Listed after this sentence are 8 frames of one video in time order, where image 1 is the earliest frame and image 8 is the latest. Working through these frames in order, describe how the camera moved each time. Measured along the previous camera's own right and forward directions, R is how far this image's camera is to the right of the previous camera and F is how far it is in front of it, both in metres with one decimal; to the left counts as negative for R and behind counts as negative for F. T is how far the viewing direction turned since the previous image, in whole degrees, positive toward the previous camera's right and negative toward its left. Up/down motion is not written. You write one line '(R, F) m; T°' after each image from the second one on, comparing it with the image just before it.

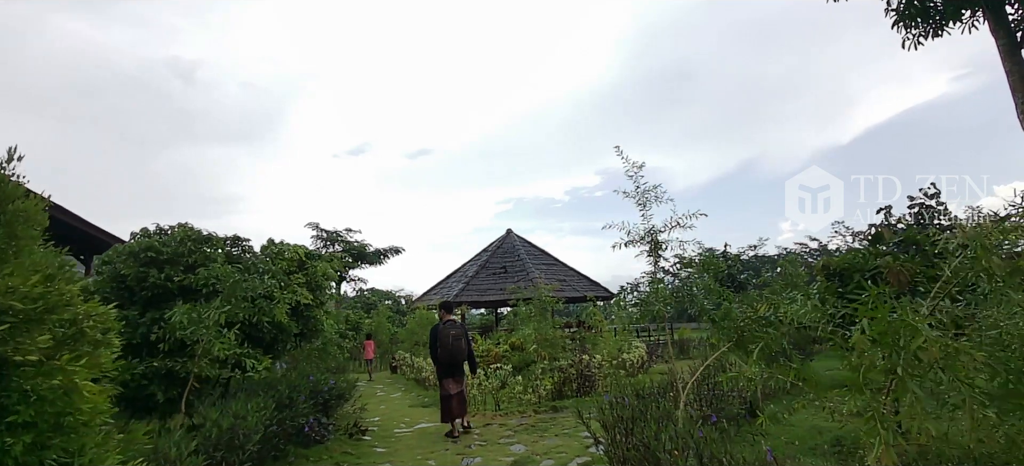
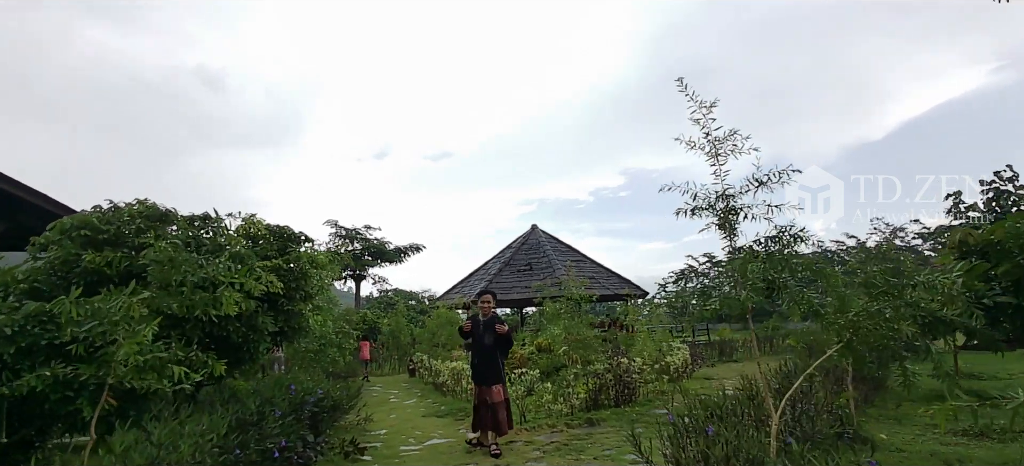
(0.0, +1.2) m; -3°
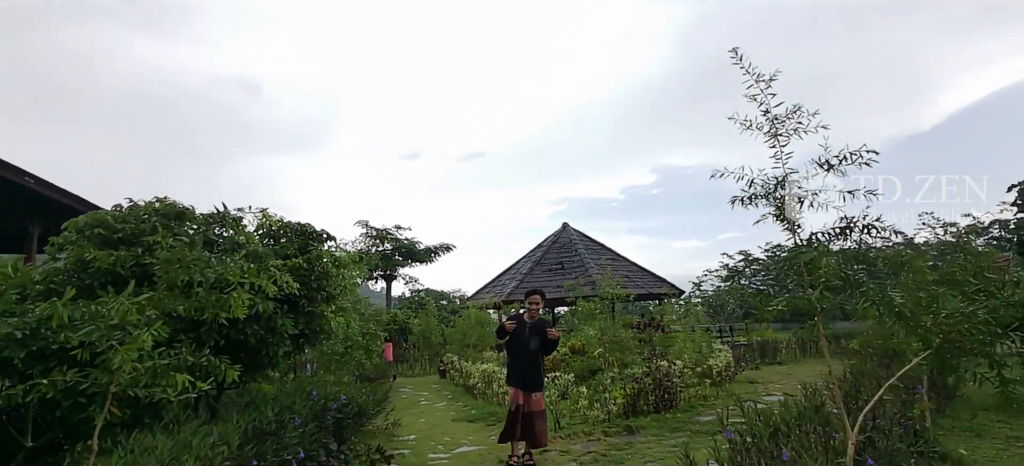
(0.0, +0.4) m; -3°
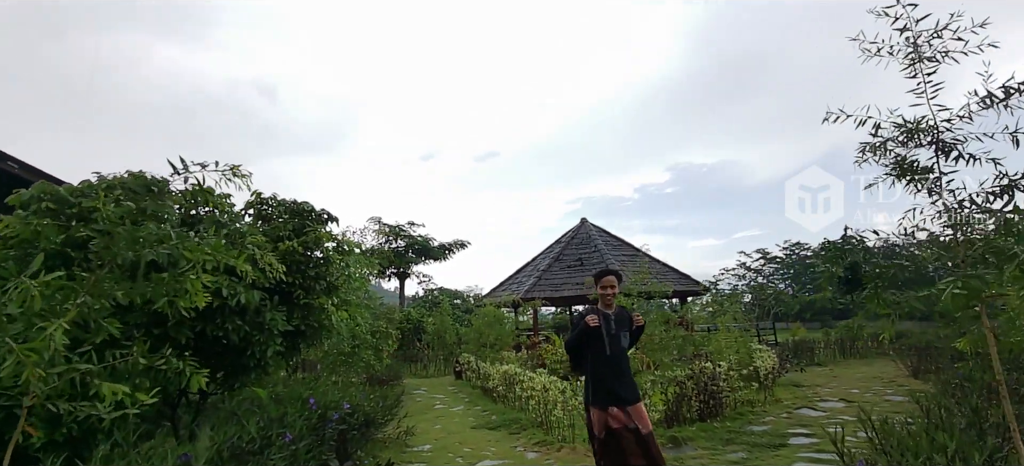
(-0.2, +0.8) m; -1°
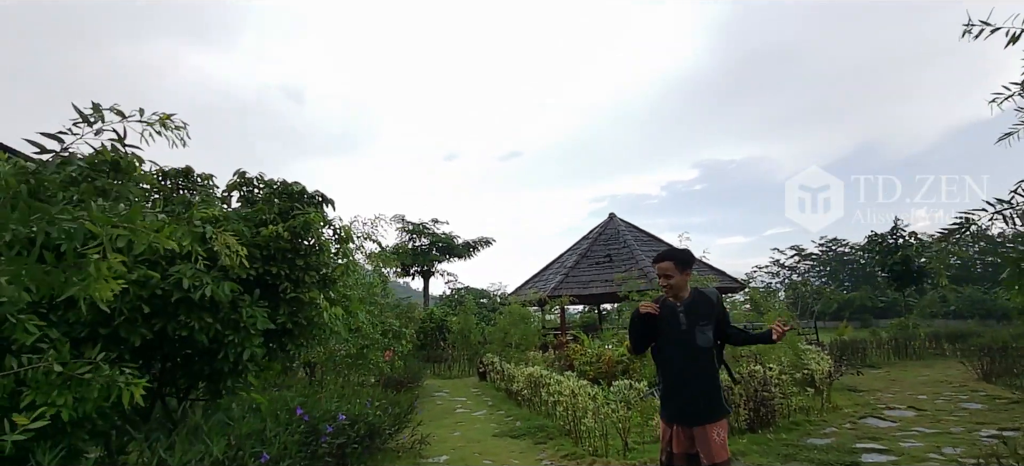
(0.0, +0.6) m; -3°
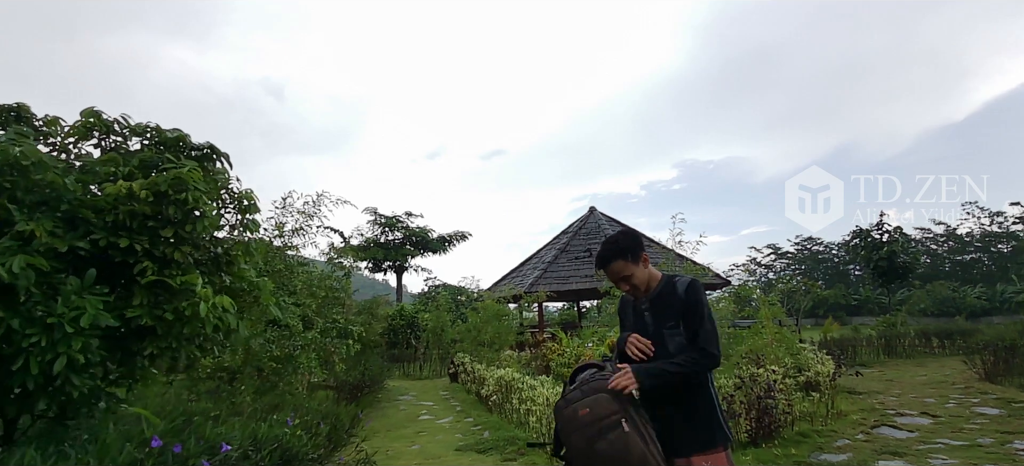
(+0.2, +0.9) m; +2°
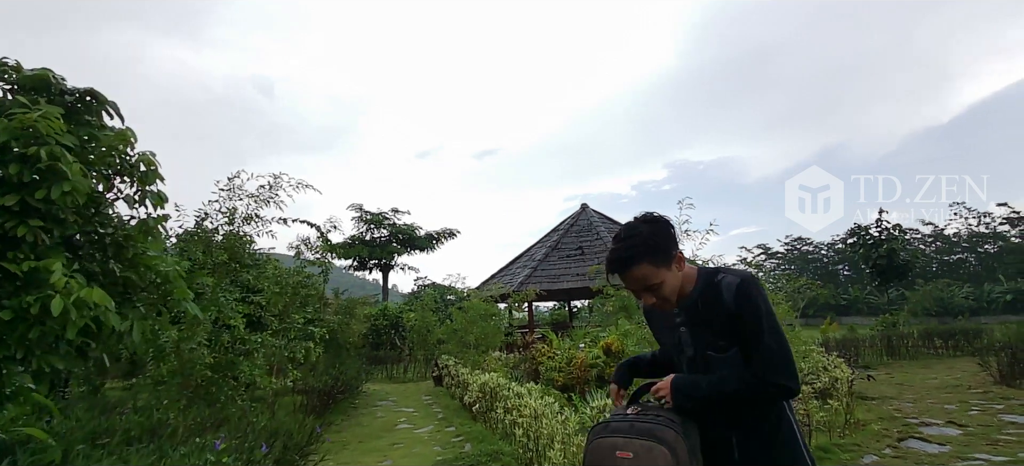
(+0.1, +0.7) m; +1°
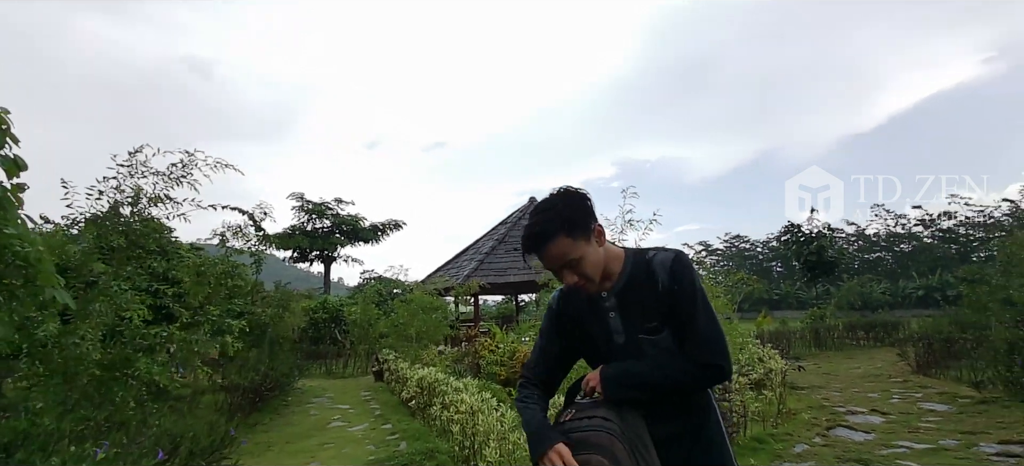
(+0.1, +0.2) m; +5°
